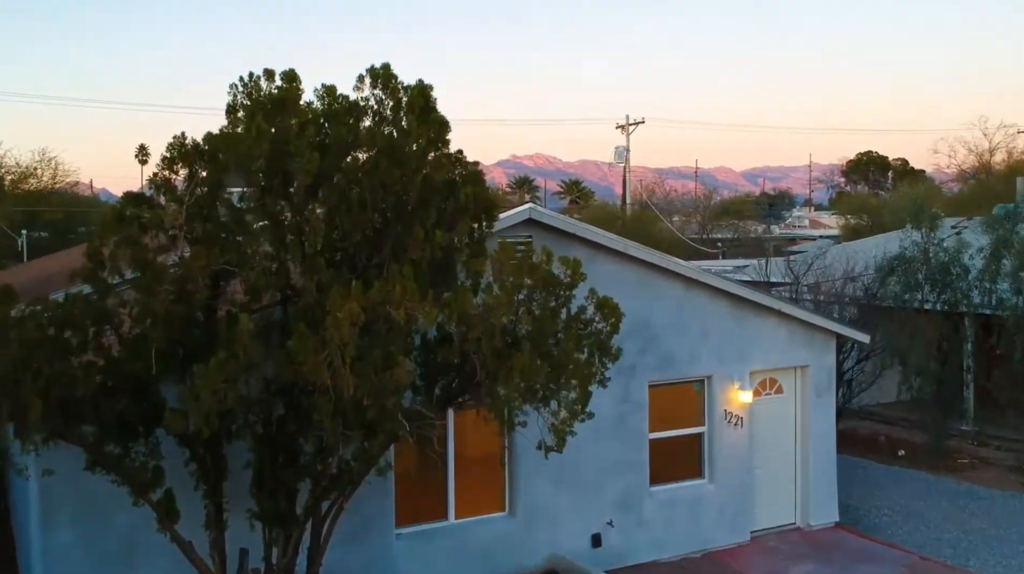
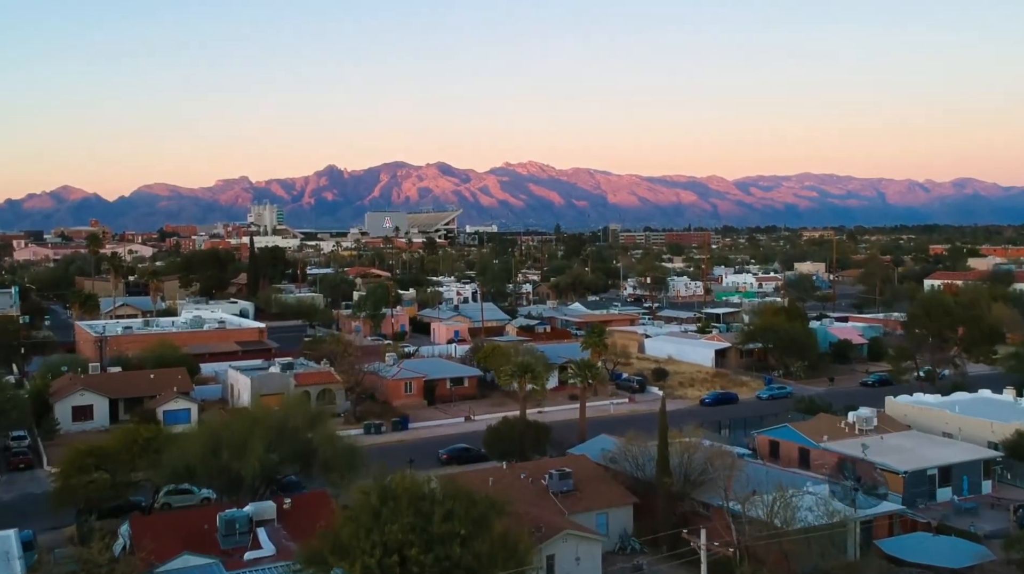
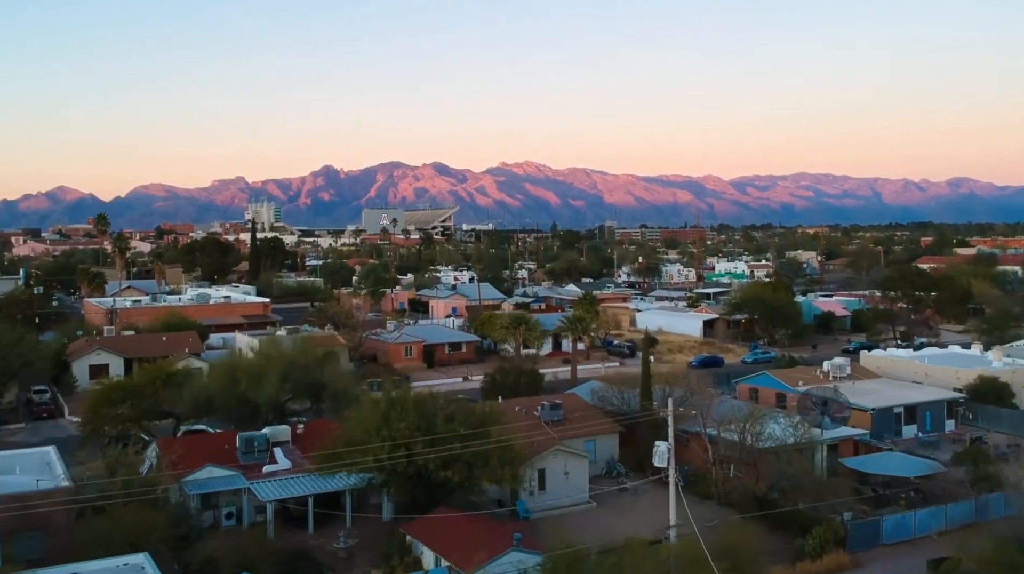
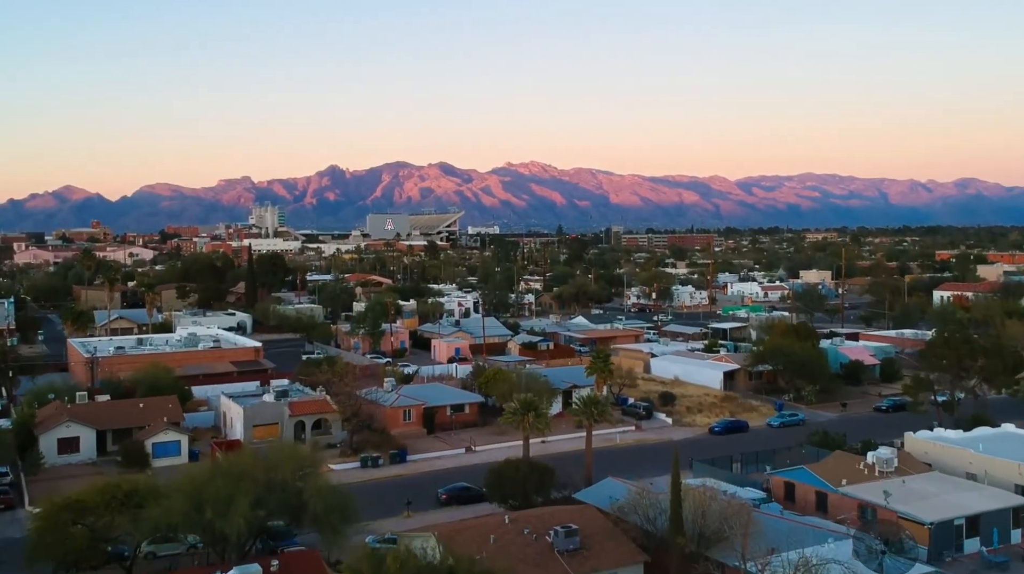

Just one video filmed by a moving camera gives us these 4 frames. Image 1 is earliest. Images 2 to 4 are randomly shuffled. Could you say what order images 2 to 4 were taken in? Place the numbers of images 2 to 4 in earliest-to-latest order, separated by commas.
3, 2, 4
